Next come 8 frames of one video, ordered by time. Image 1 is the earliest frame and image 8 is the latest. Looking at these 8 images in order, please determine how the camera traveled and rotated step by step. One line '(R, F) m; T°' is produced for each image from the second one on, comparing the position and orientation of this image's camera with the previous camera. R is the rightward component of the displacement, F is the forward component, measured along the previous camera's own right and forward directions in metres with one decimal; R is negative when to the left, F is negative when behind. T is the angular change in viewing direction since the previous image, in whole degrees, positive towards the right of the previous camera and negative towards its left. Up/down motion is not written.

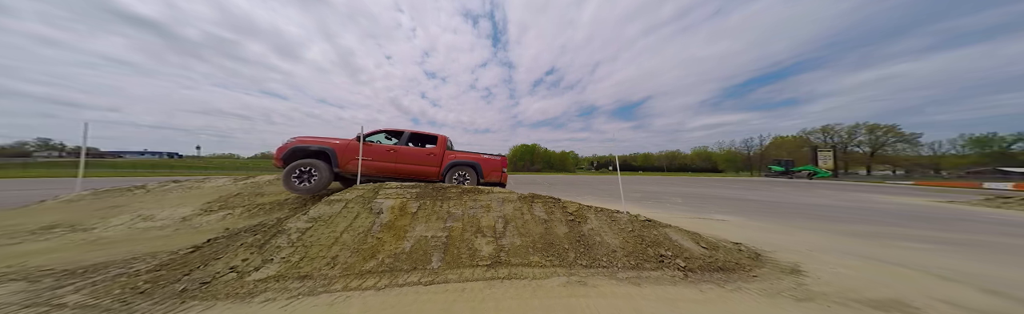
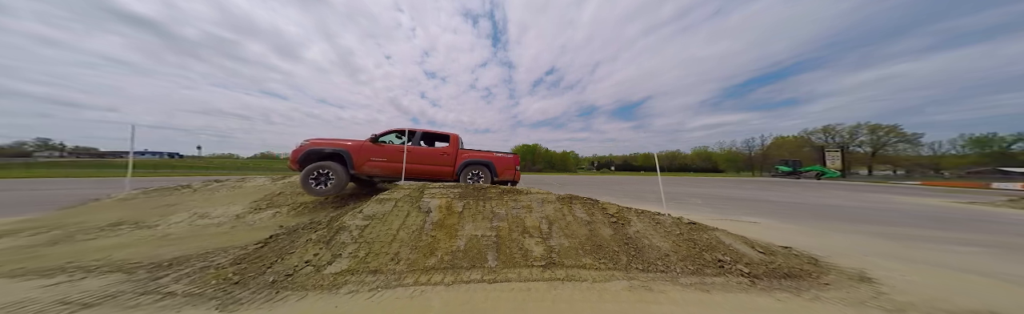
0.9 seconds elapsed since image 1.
(-0.9, 0.0) m; -1°
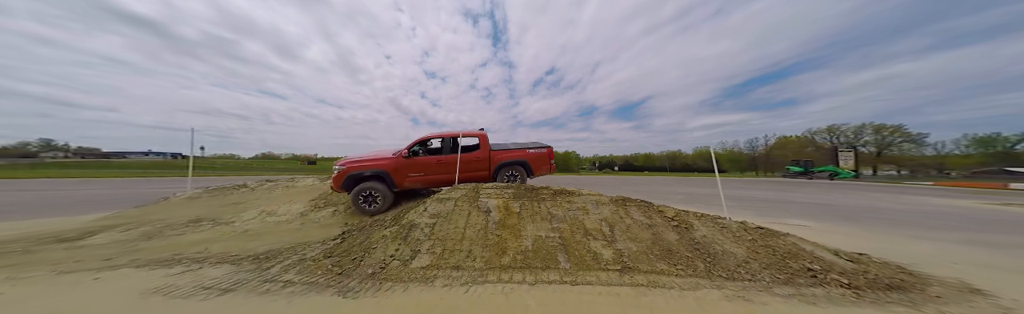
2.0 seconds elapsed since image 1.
(-1.1, 0.0) m; -2°
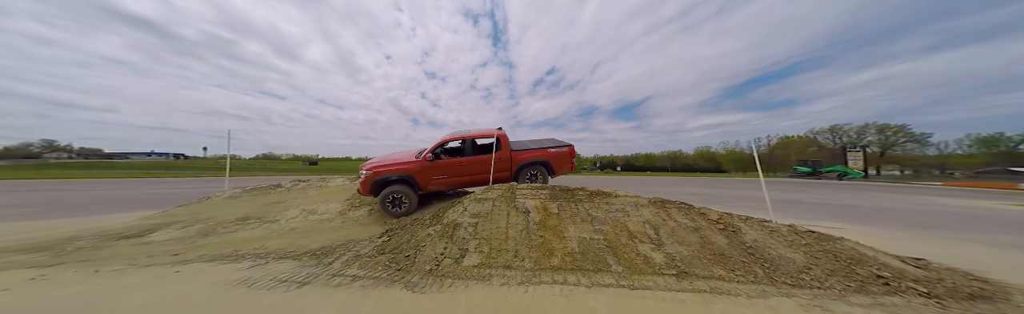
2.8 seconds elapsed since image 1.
(-0.8, 0.0) m; -1°
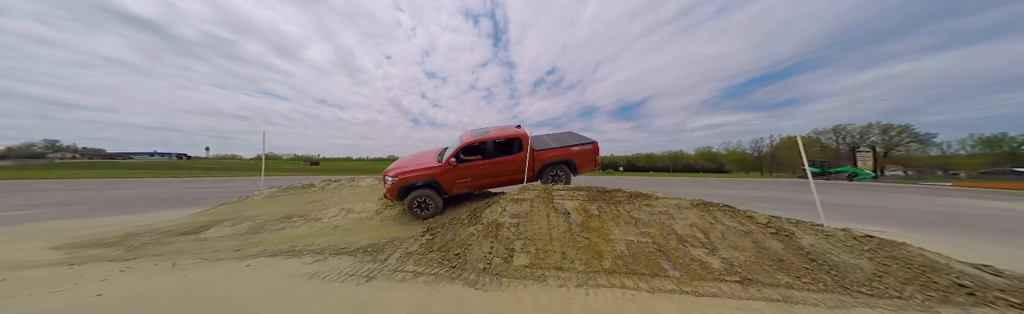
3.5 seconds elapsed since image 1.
(-0.8, 0.0) m; -1°
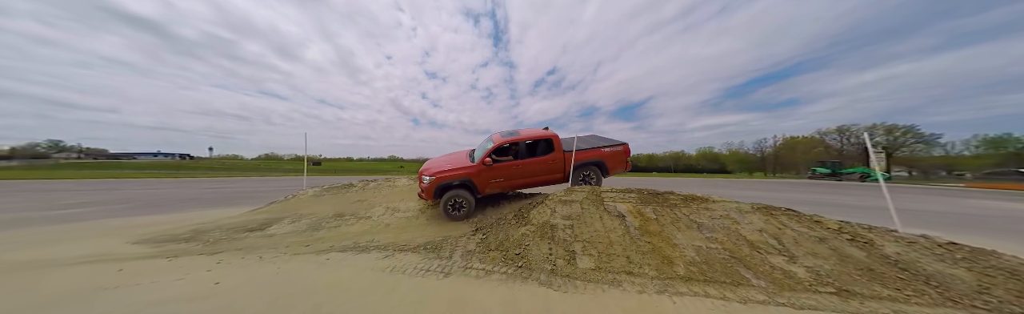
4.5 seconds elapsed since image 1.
(-1.0, 0.0) m; -2°
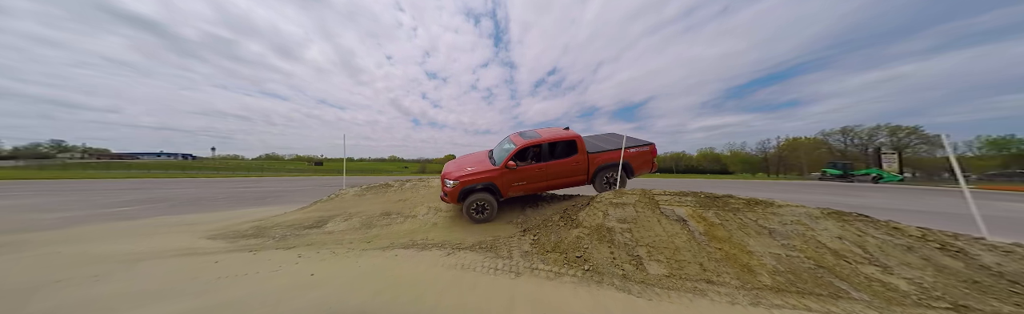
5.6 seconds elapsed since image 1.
(-1.1, +0.1) m; -1°
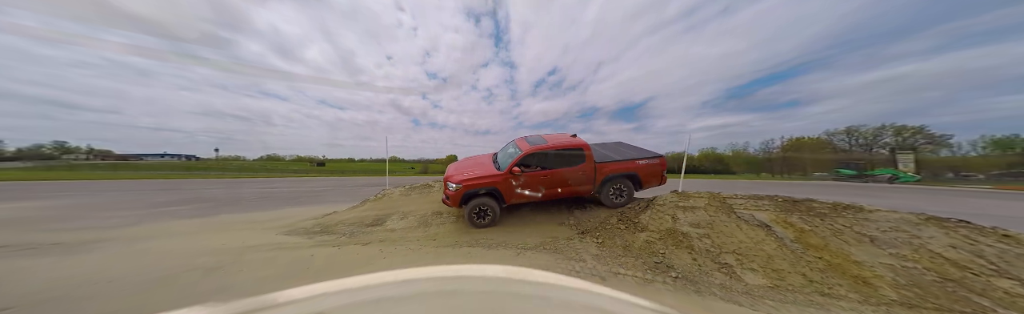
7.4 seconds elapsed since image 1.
(-1.3, +0.1) m; -1°
